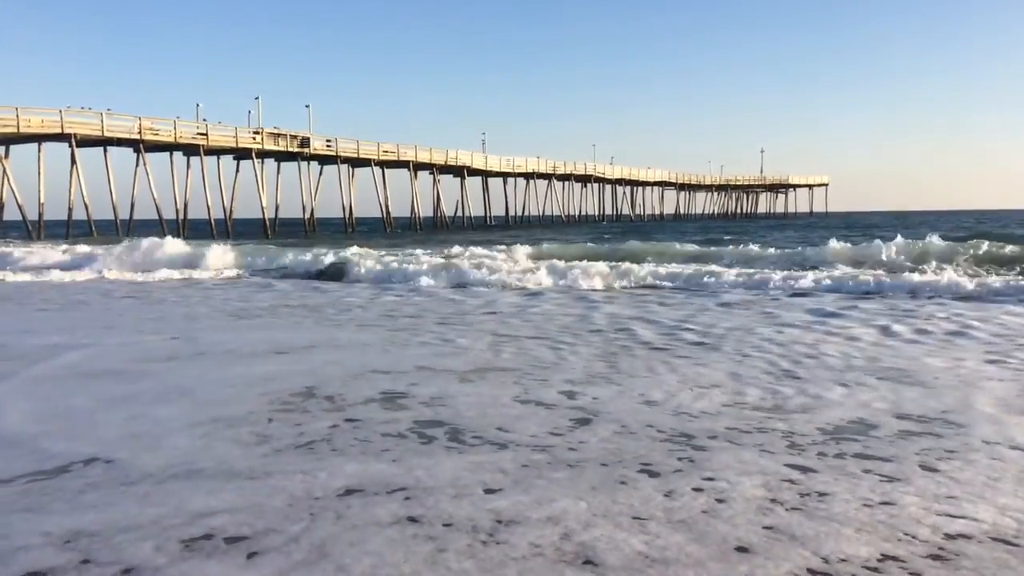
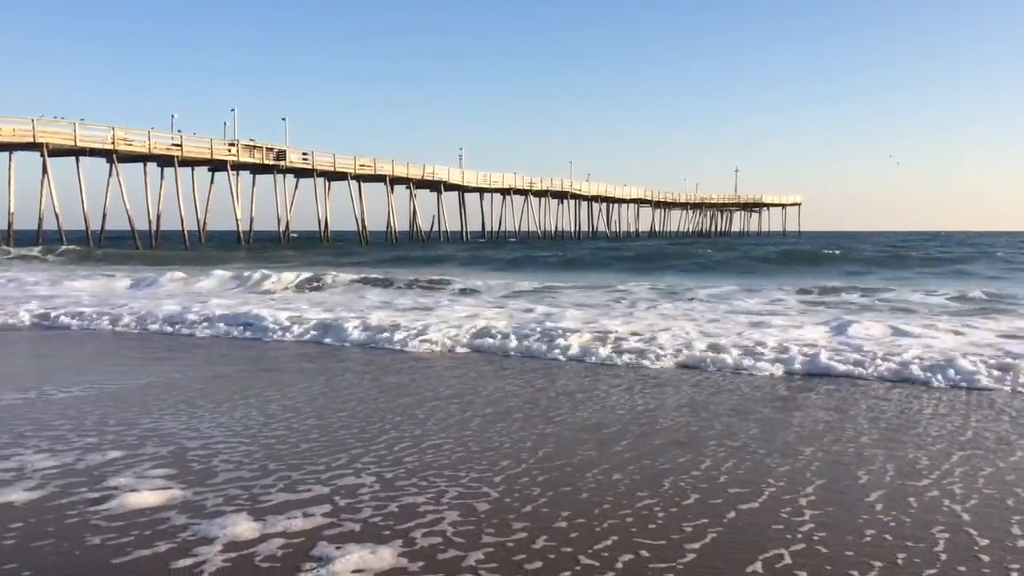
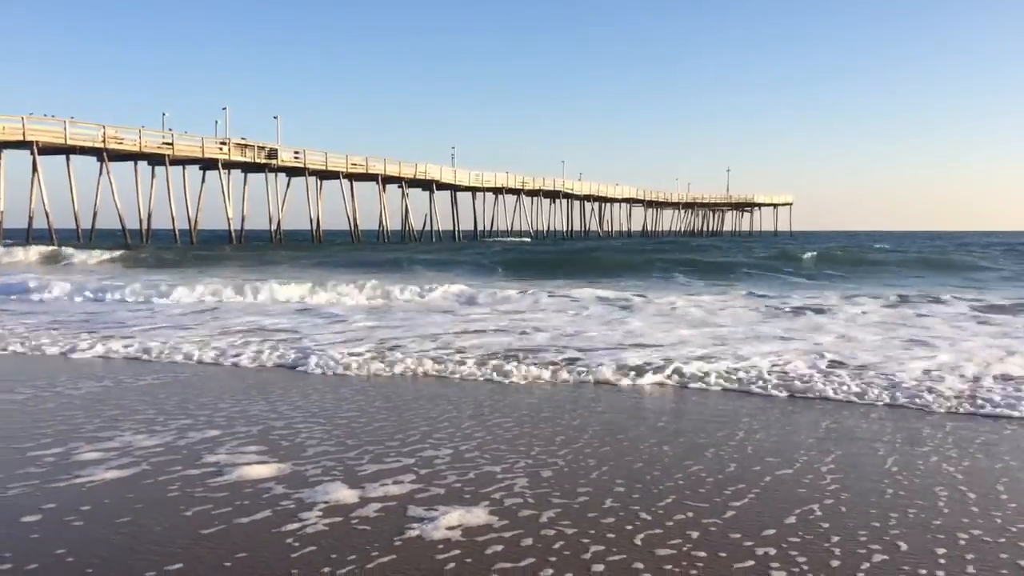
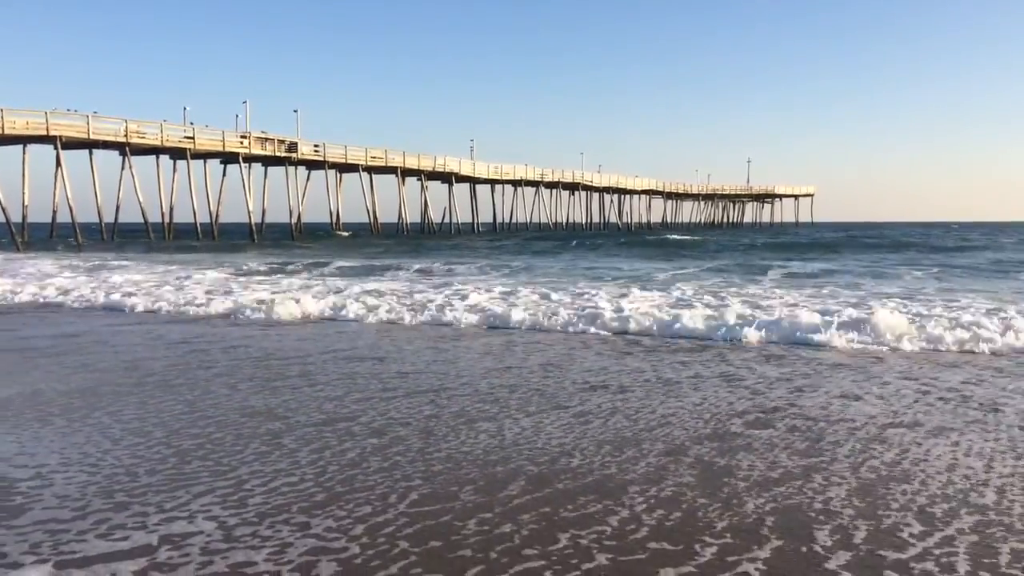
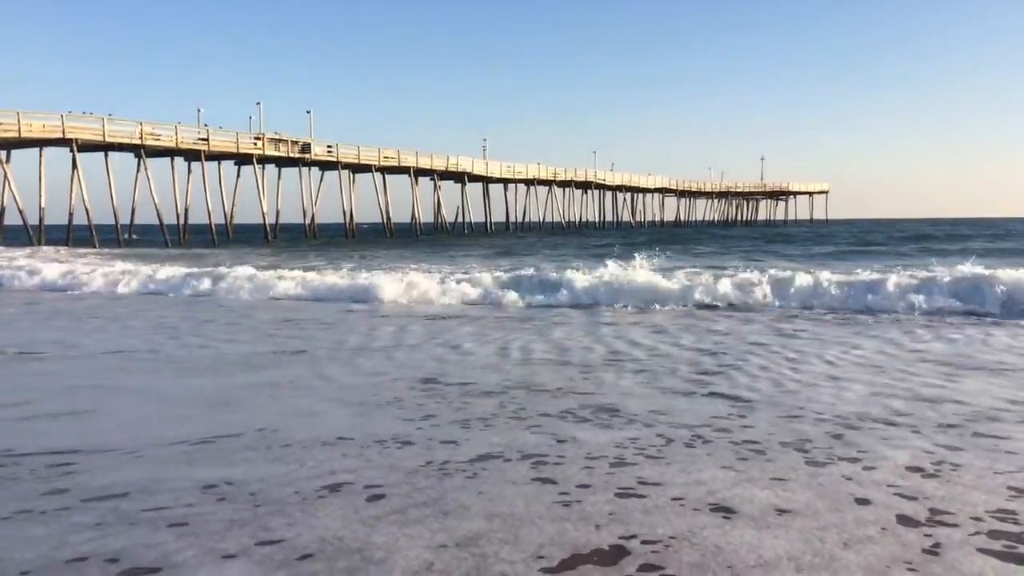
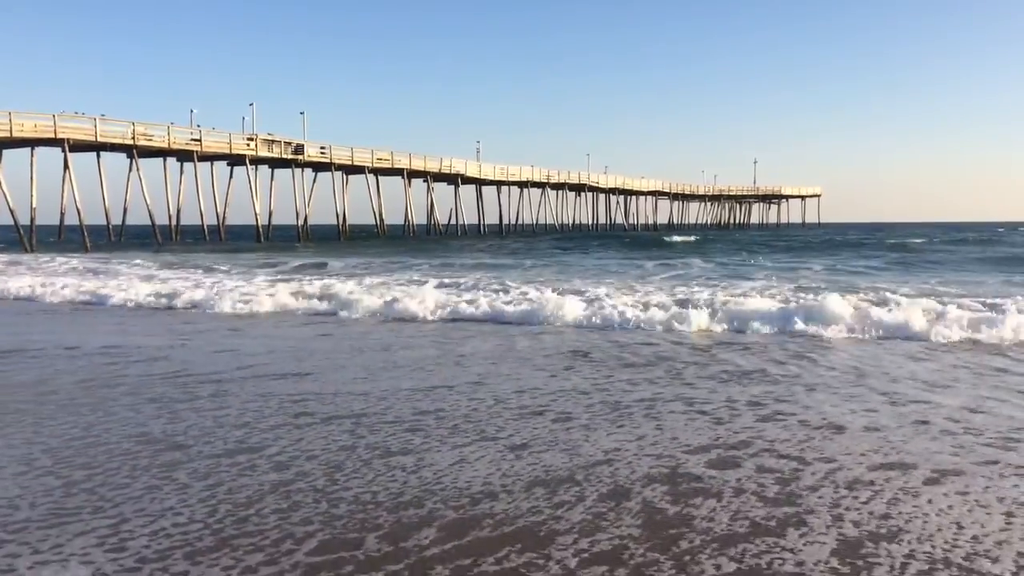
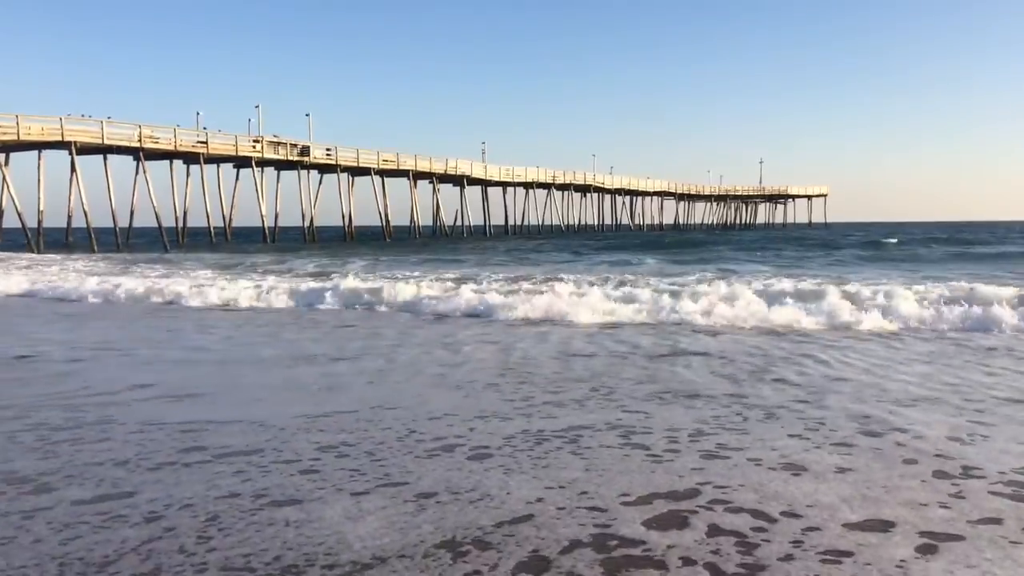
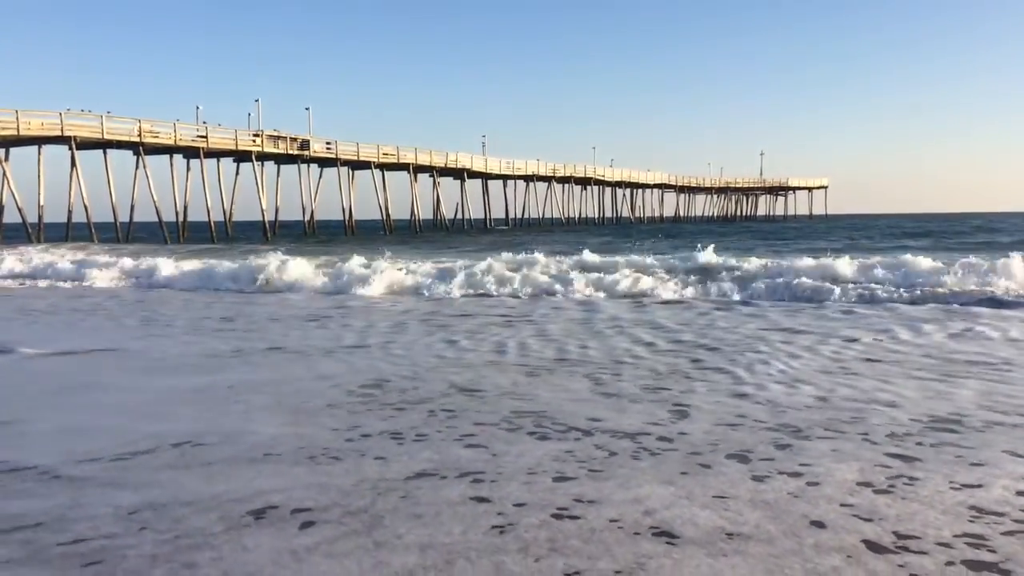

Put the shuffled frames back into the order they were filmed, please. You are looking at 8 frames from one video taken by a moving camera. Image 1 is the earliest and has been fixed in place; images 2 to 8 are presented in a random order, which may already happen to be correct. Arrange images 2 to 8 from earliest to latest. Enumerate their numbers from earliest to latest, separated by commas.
8, 5, 7, 6, 4, 2, 3
